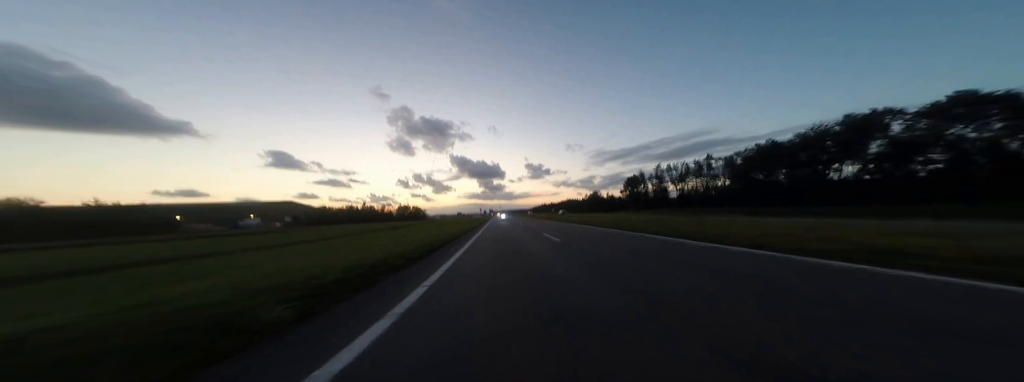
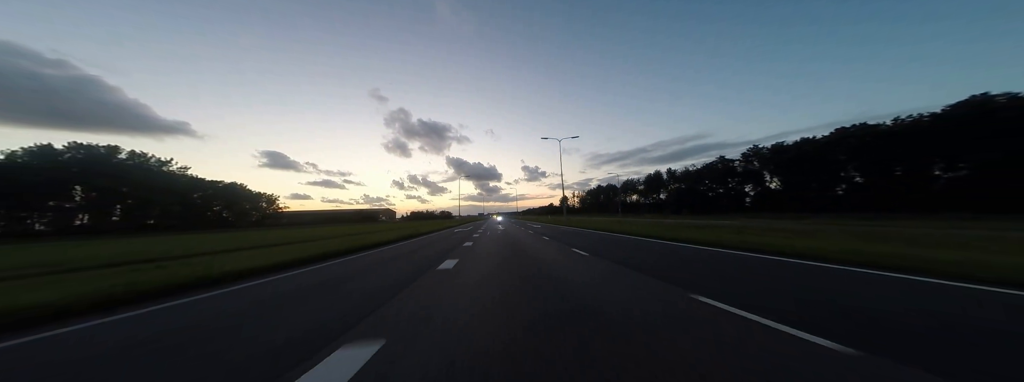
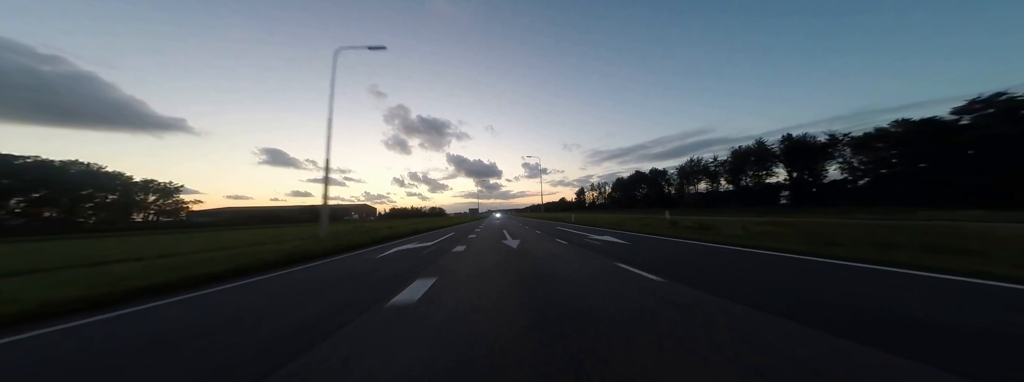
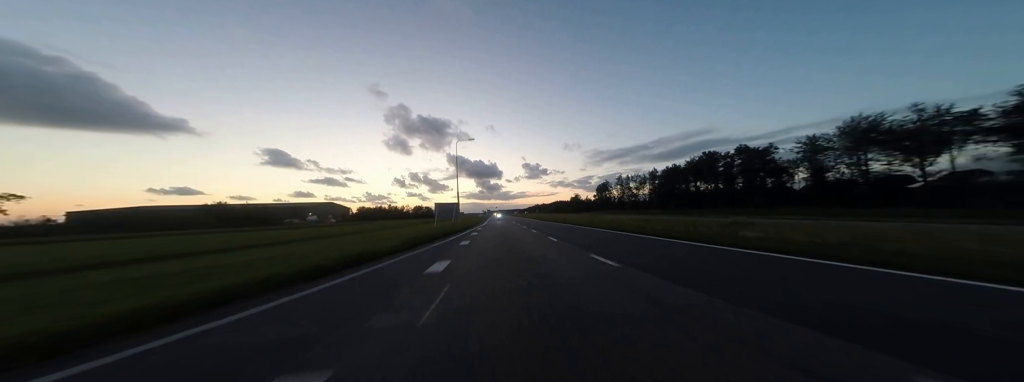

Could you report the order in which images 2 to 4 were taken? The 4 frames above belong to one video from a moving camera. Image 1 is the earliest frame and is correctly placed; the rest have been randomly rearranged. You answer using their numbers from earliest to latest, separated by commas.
4, 3, 2
